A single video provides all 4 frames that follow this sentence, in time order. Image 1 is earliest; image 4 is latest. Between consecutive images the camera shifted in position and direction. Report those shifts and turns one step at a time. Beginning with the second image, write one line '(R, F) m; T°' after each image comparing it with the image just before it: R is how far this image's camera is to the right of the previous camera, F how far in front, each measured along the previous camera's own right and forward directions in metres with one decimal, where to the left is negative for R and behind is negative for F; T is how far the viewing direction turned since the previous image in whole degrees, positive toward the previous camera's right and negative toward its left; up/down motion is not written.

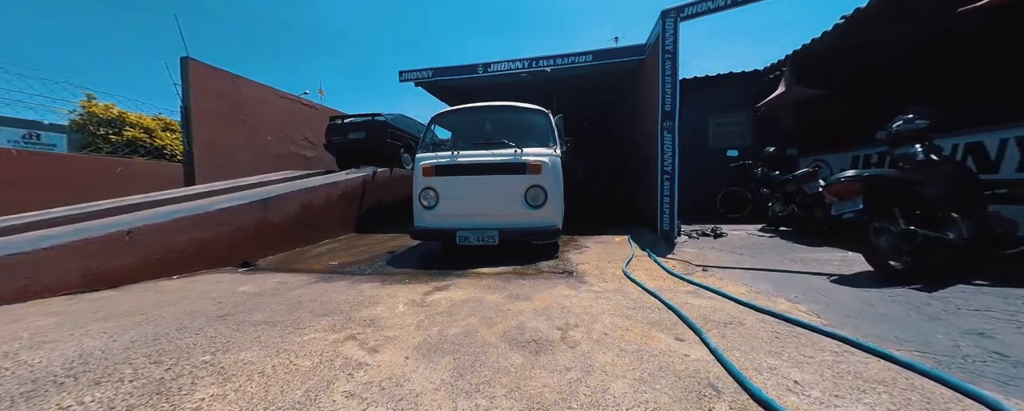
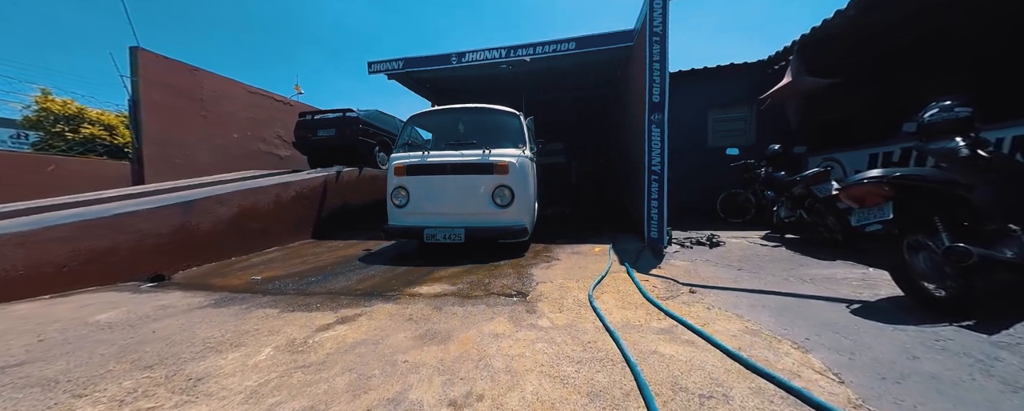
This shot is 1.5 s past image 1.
(+0.5, +0.5) m; -1°
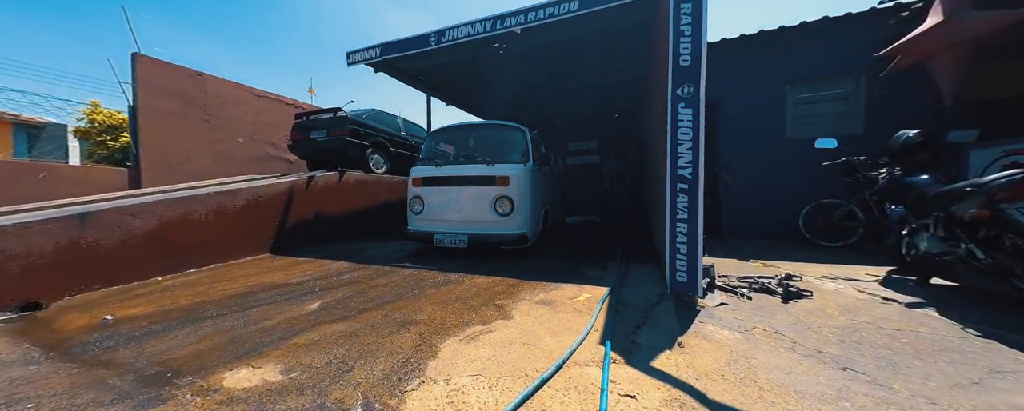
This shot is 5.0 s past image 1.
(+0.8, +1.2) m; -10°
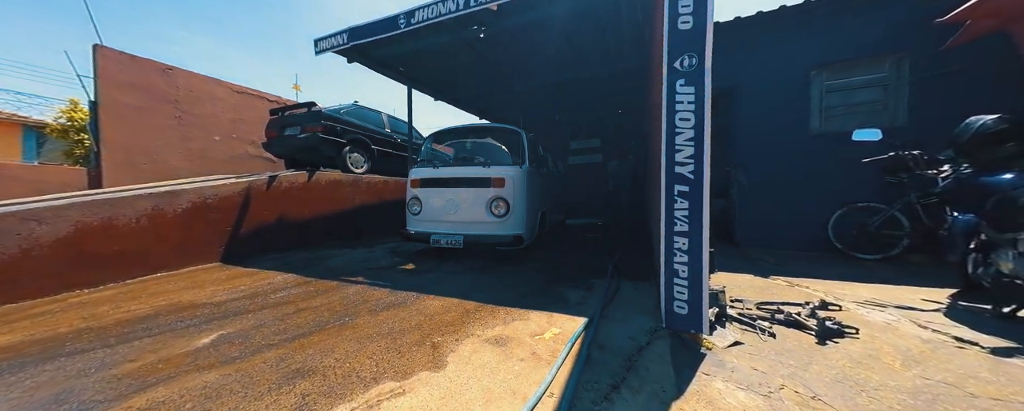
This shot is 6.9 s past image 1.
(+0.4, +0.5) m; -2°
